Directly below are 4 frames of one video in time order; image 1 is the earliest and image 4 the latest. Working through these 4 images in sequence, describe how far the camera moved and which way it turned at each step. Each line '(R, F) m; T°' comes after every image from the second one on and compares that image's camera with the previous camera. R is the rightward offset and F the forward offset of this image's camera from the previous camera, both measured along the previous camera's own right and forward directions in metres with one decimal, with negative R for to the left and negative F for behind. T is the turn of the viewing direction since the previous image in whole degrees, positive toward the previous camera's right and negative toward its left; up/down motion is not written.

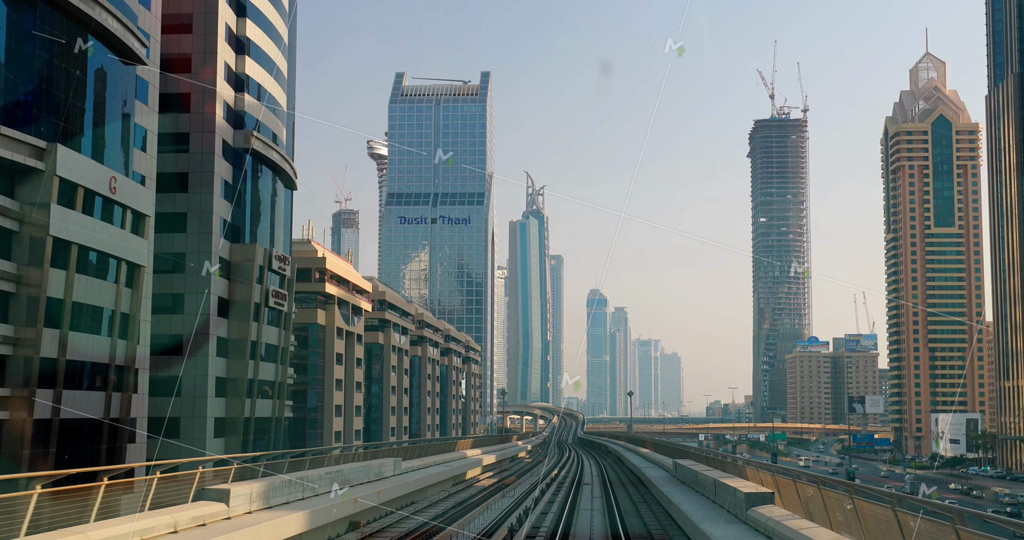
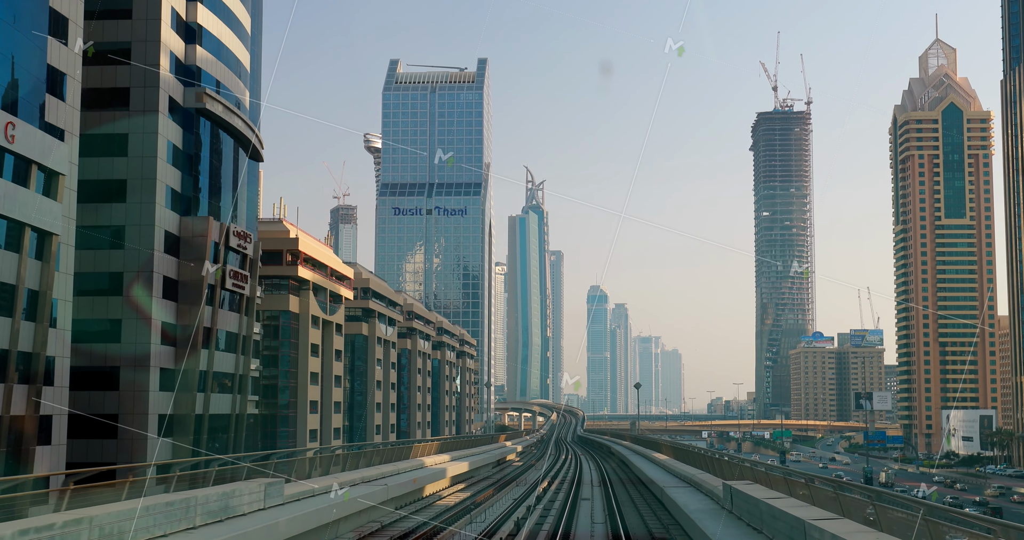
(+0.6, +6.6) m; 0°
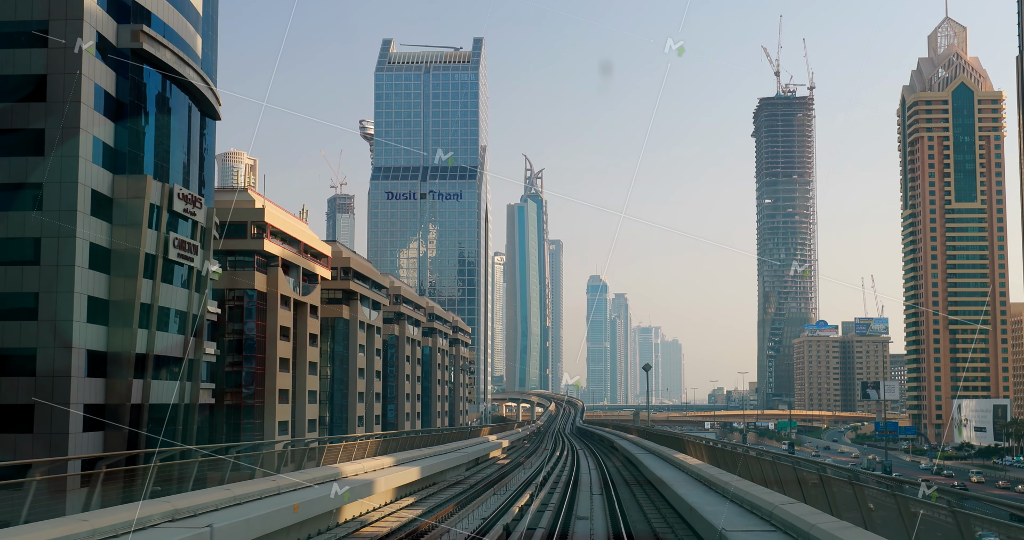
(+0.6, +6.5) m; 0°
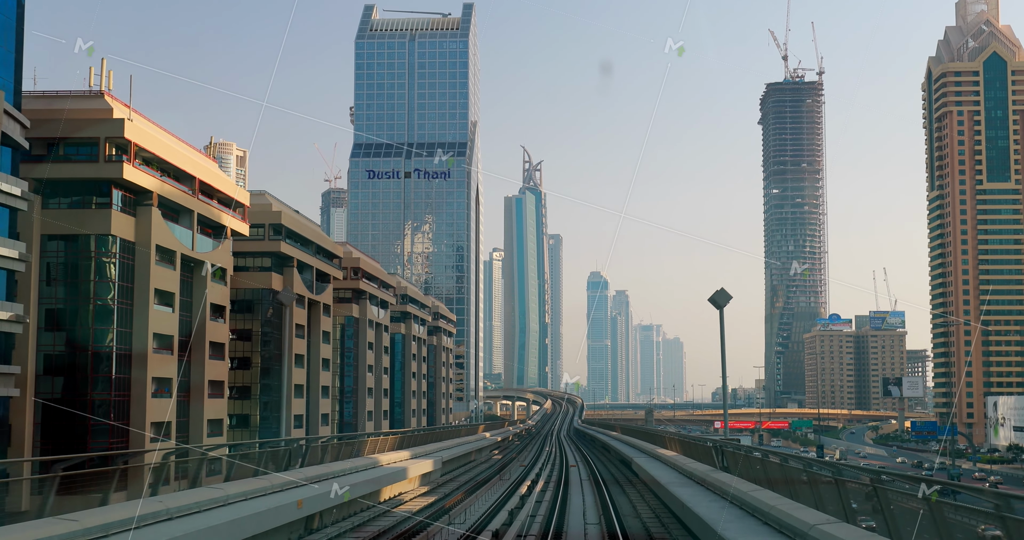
(+1.7, +17.1) m; 0°
